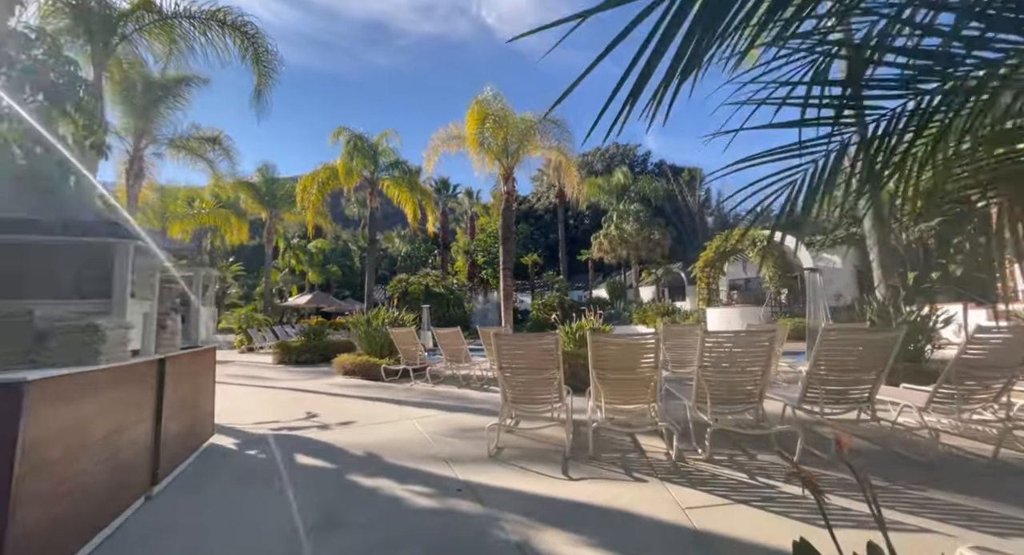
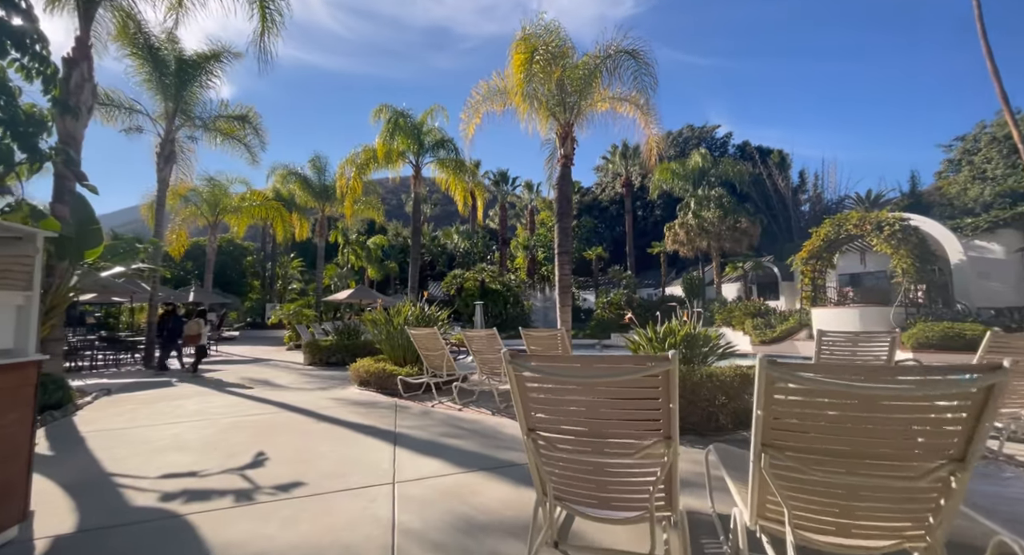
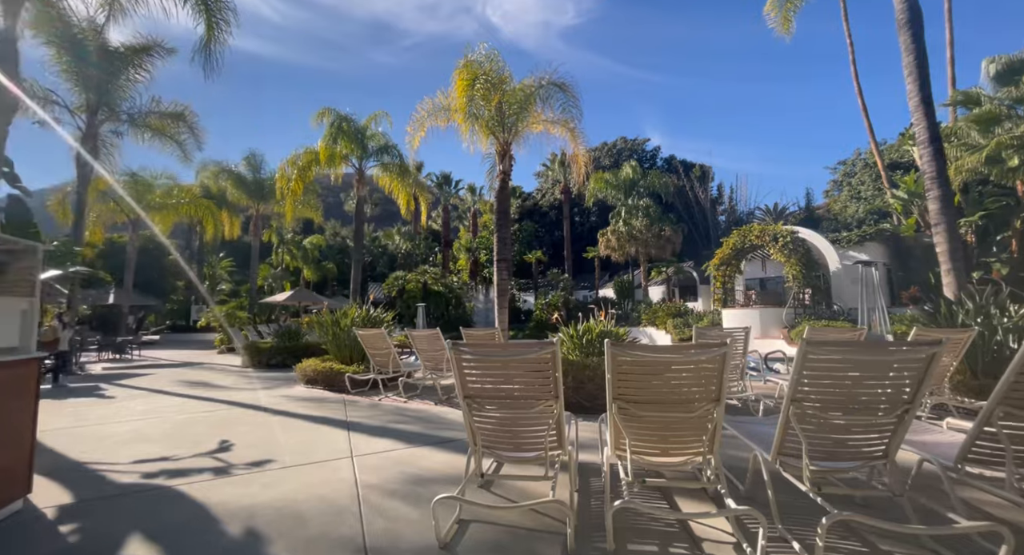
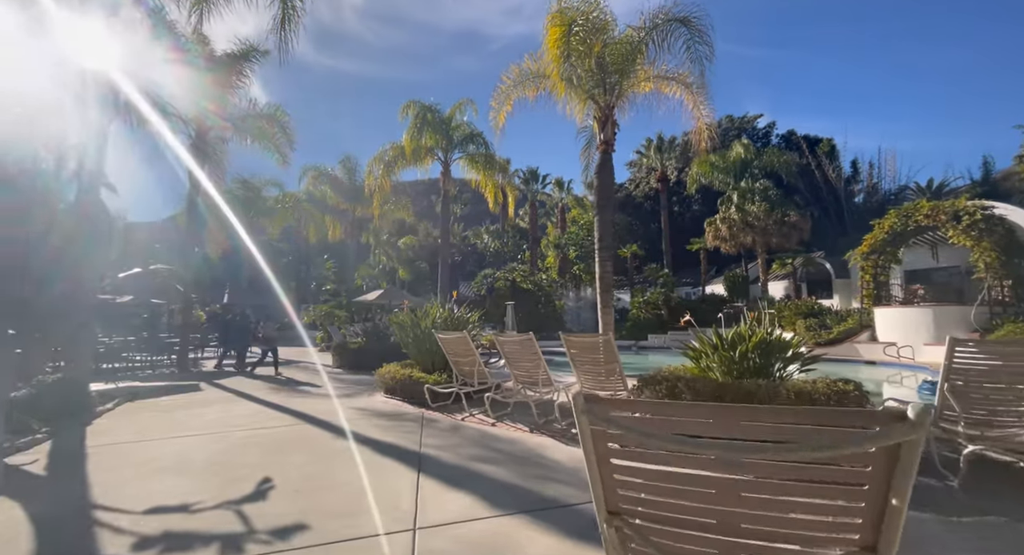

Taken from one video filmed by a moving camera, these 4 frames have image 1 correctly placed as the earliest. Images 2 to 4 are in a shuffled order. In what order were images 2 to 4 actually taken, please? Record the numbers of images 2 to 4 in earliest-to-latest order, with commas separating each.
3, 2, 4
